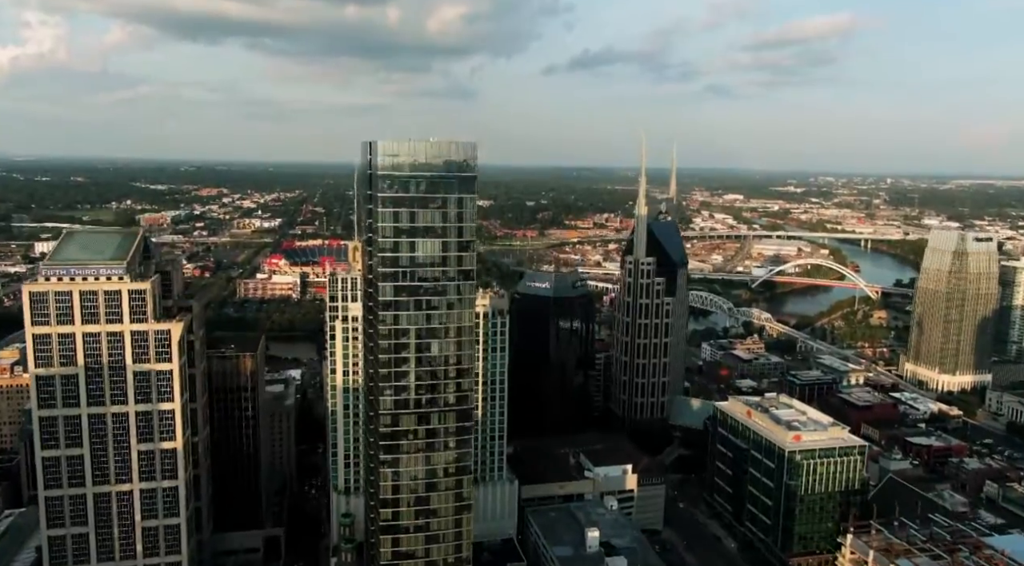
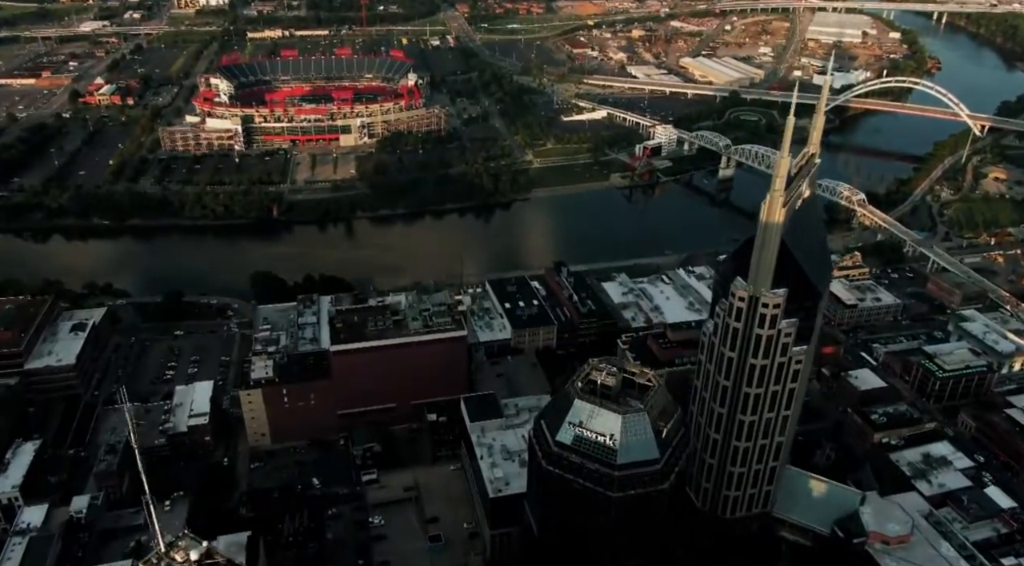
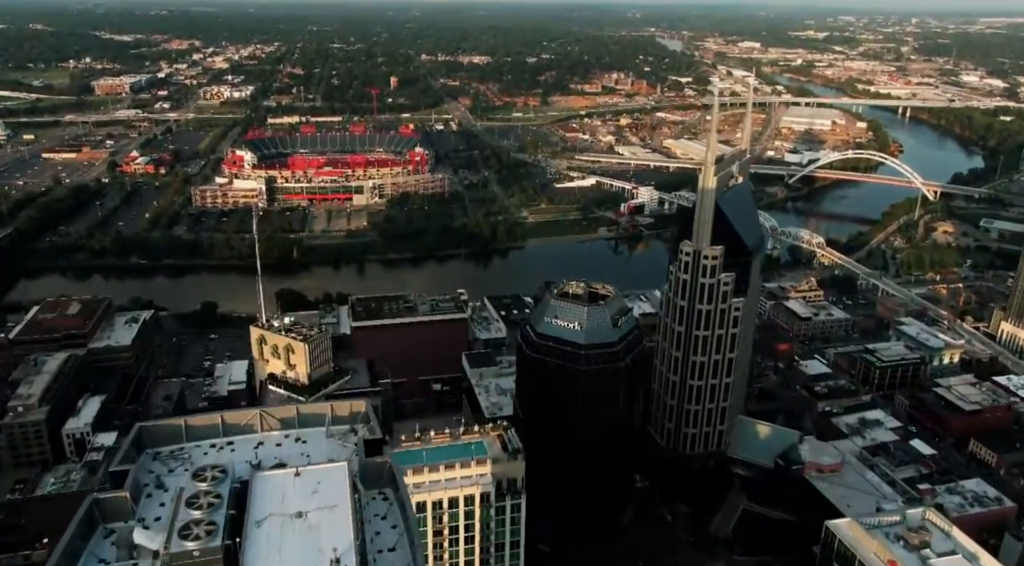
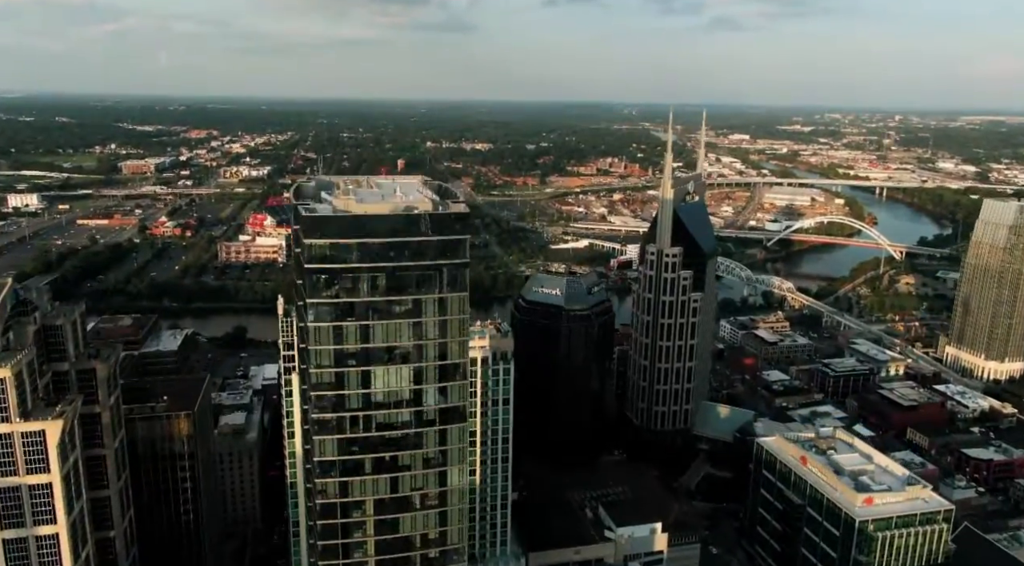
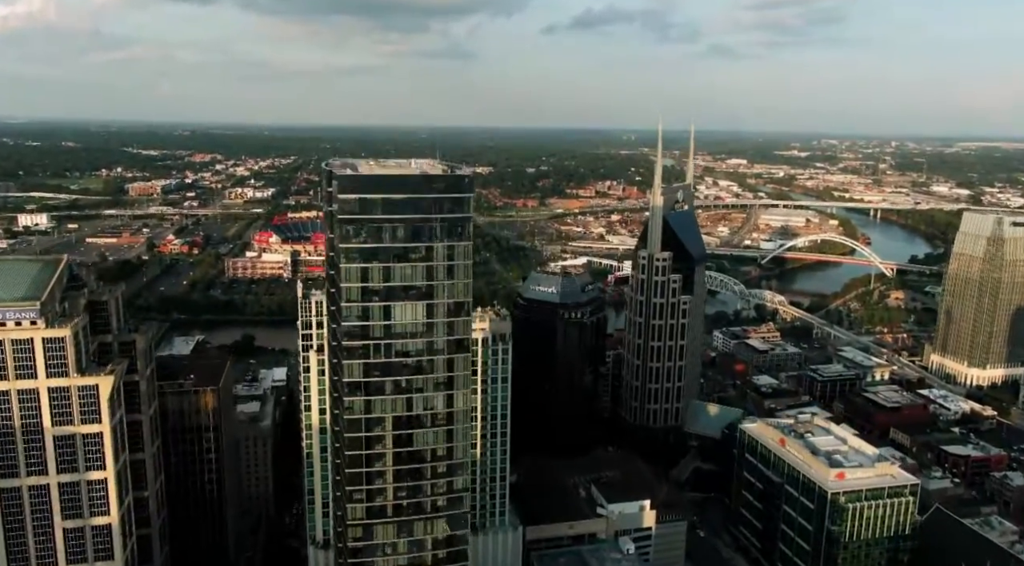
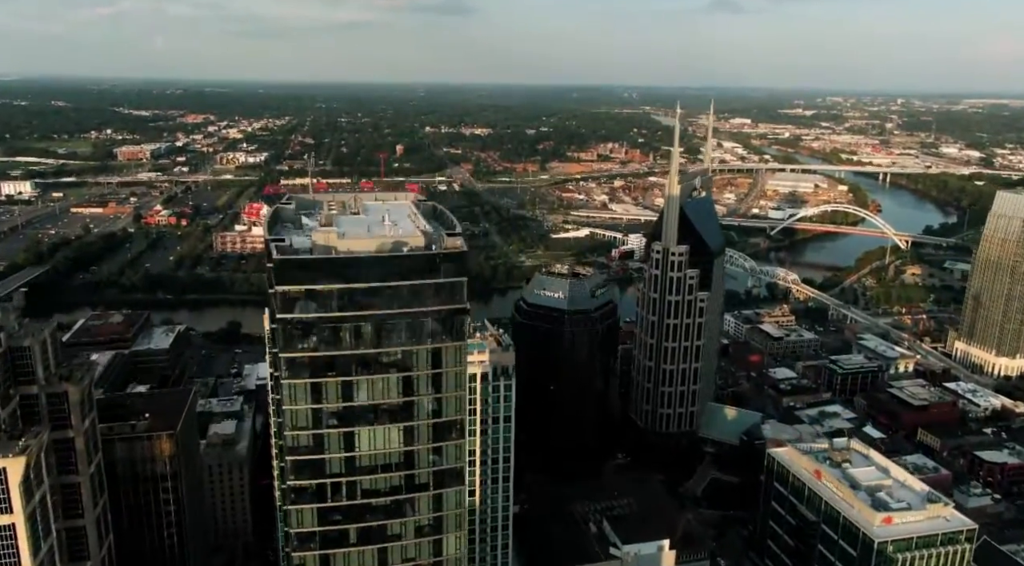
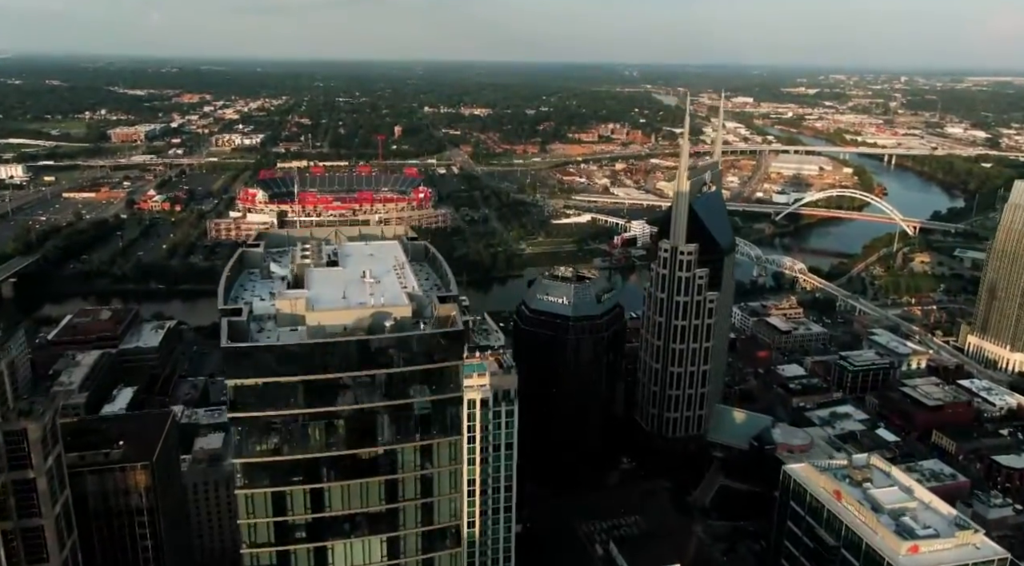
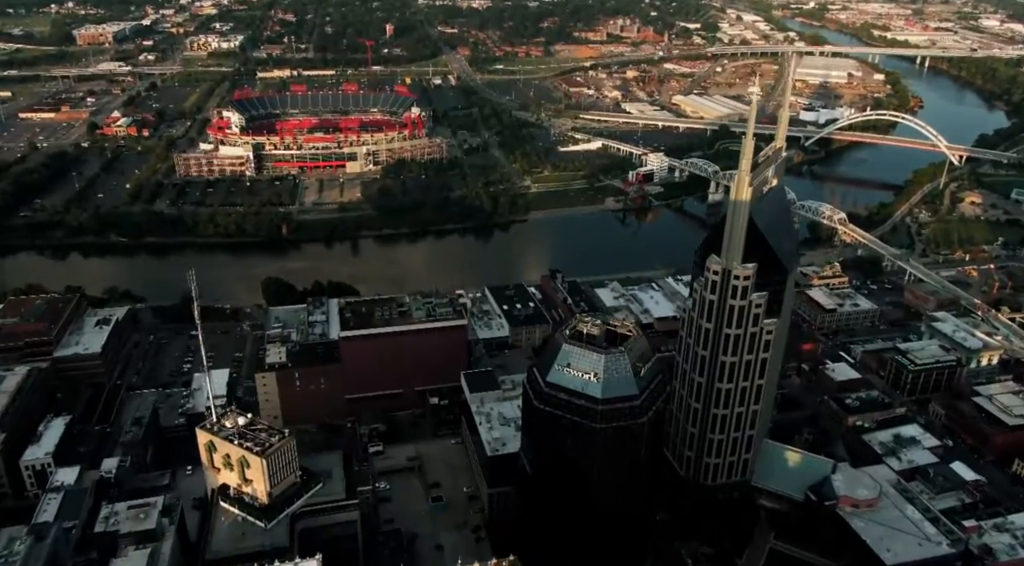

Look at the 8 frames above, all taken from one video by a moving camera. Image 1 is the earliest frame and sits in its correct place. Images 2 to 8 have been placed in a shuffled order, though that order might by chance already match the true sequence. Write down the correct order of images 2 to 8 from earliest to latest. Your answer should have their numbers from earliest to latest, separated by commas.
5, 4, 6, 7, 3, 8, 2
